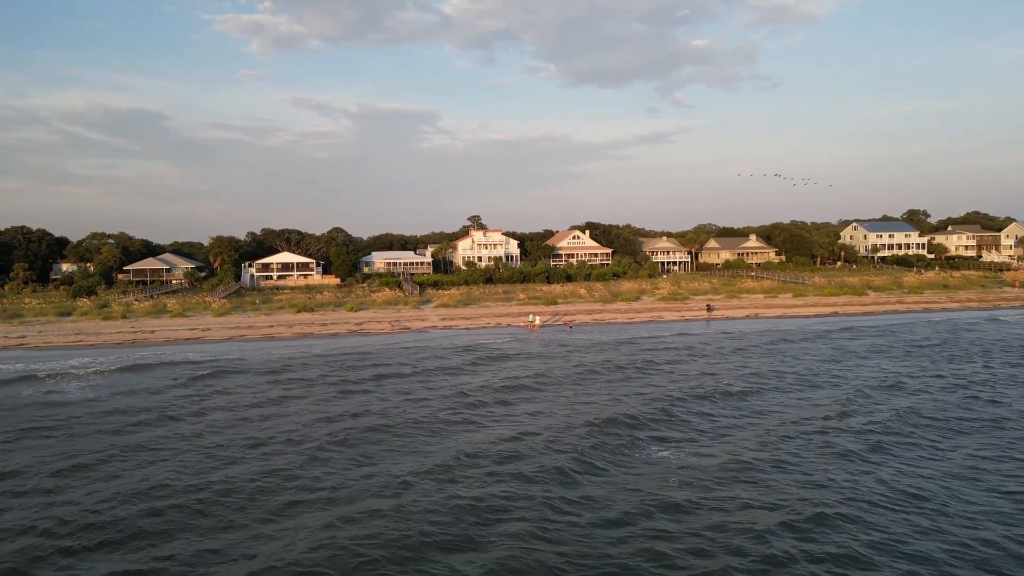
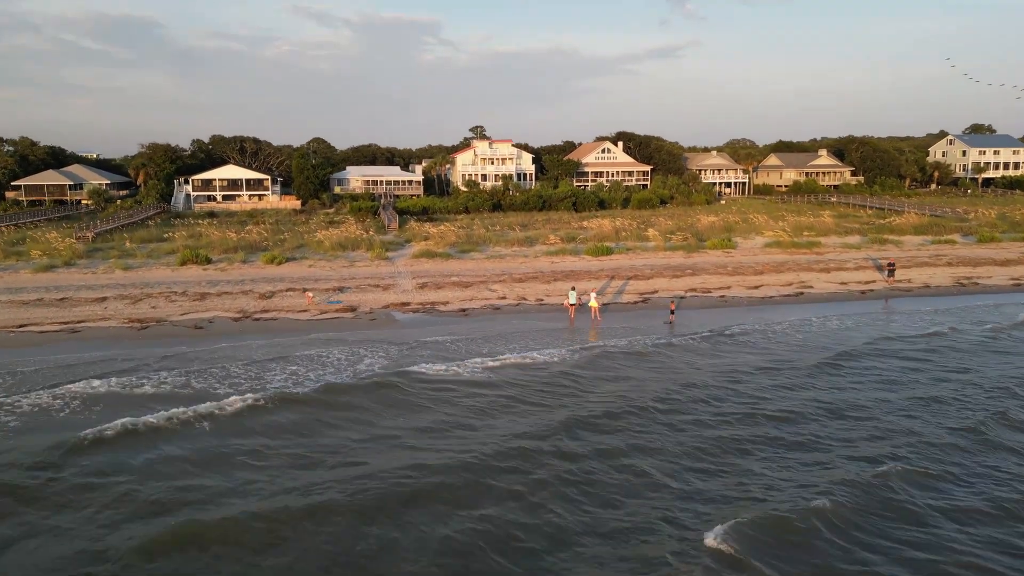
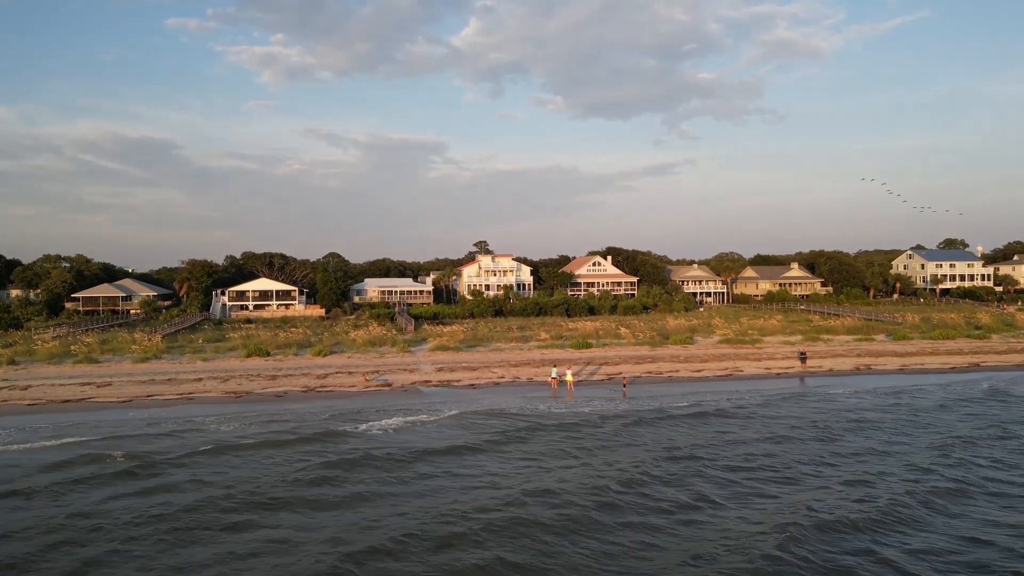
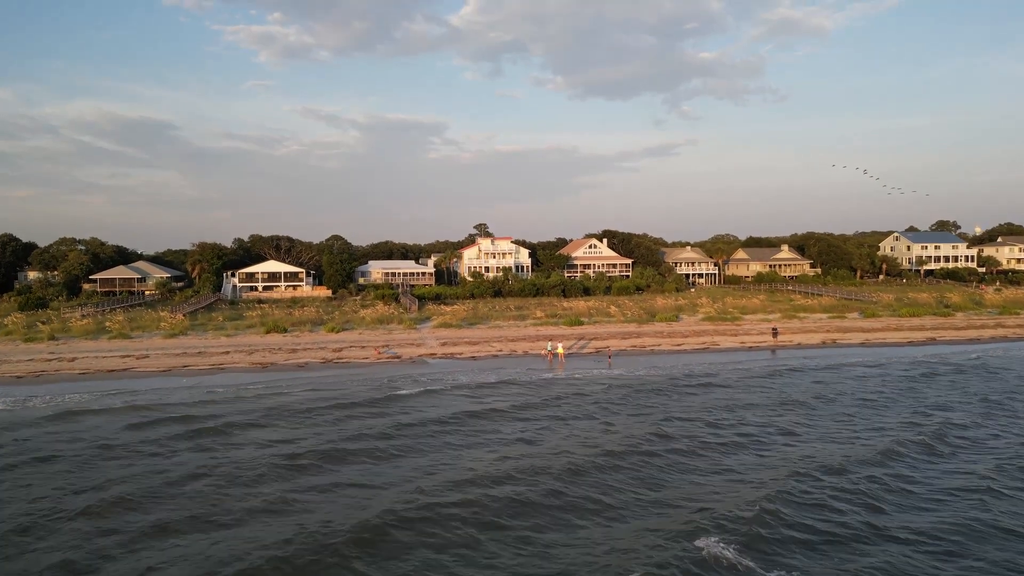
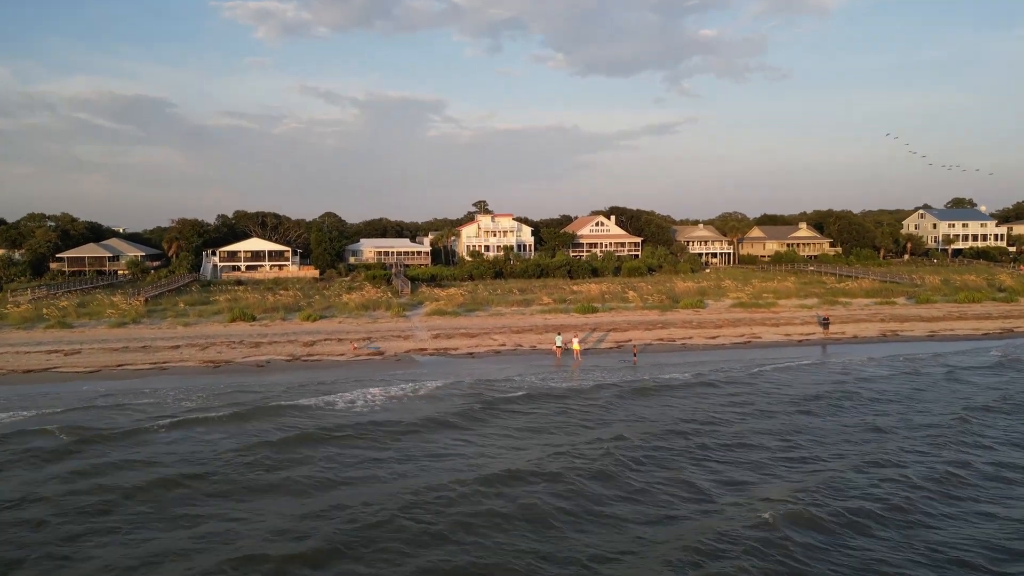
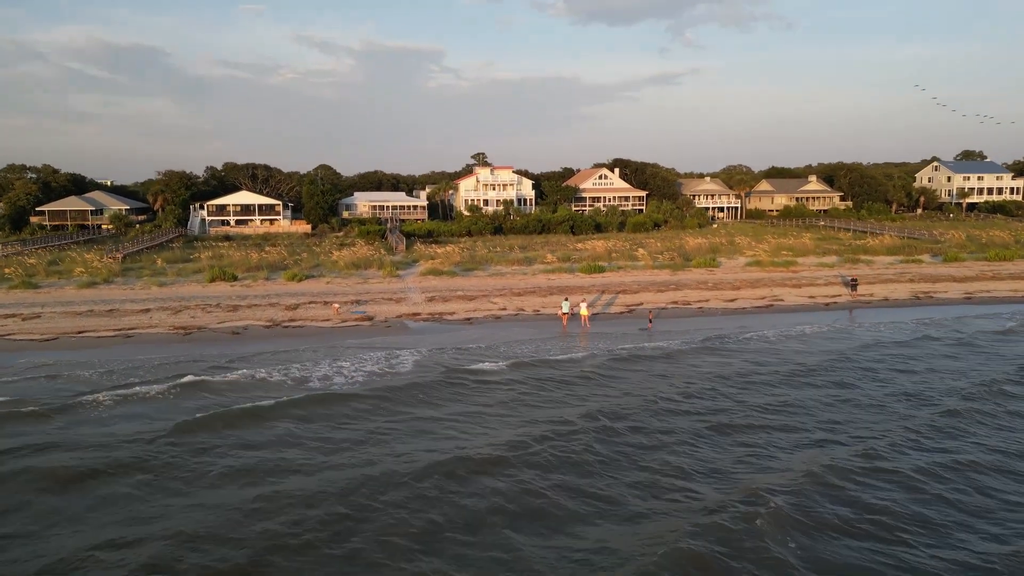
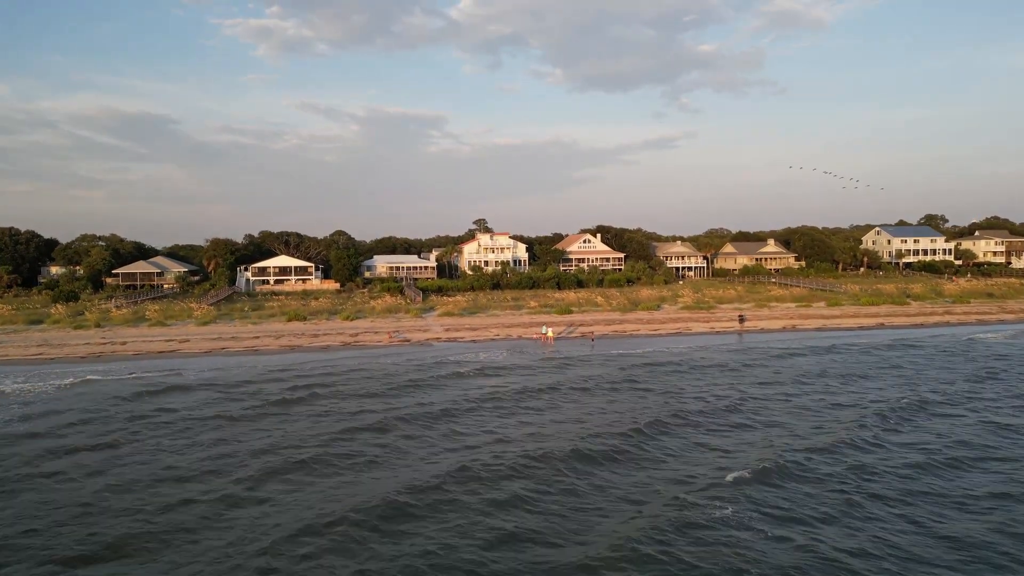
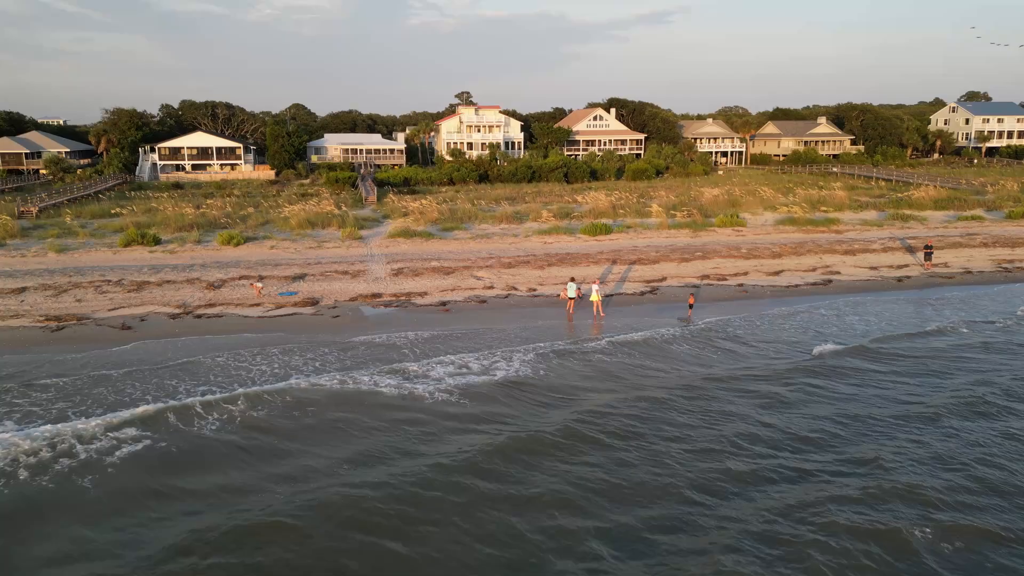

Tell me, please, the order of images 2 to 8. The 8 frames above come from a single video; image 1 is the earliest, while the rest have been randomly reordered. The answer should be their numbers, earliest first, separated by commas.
7, 4, 3, 5, 6, 2, 8
